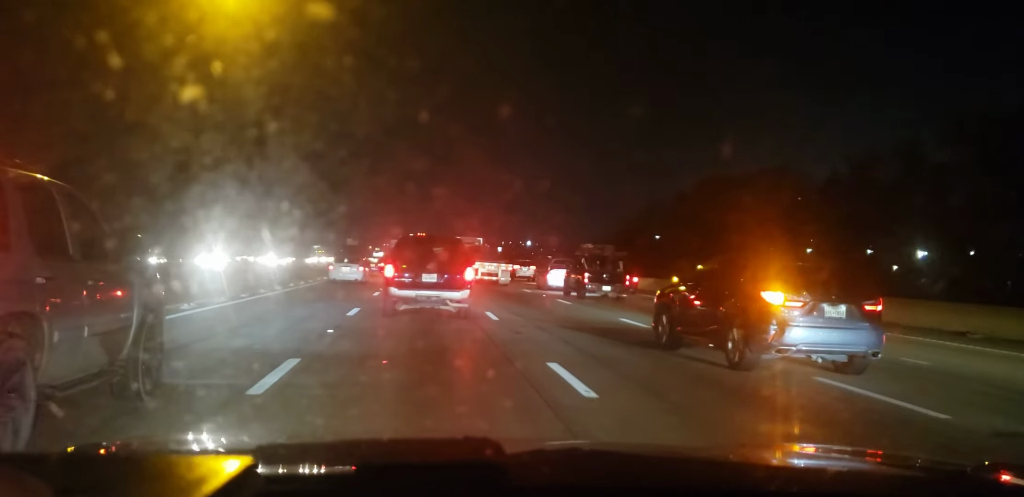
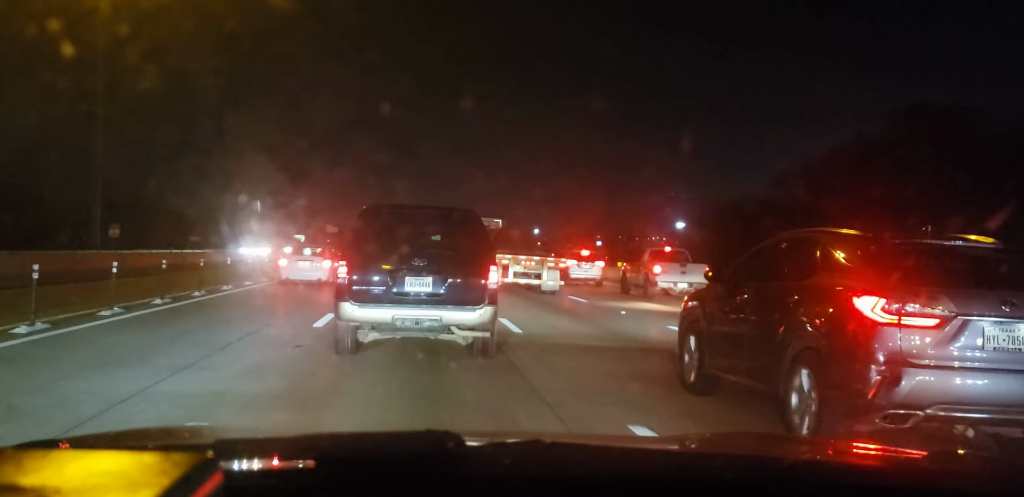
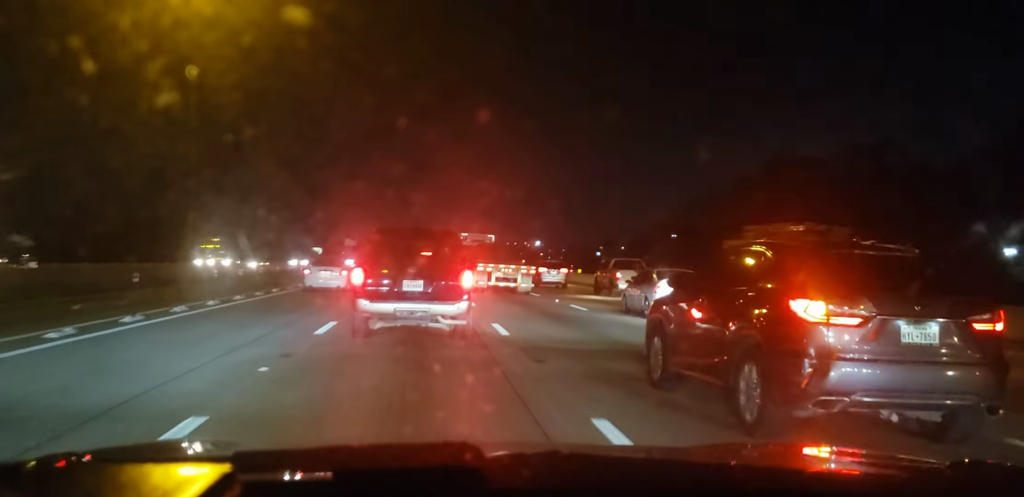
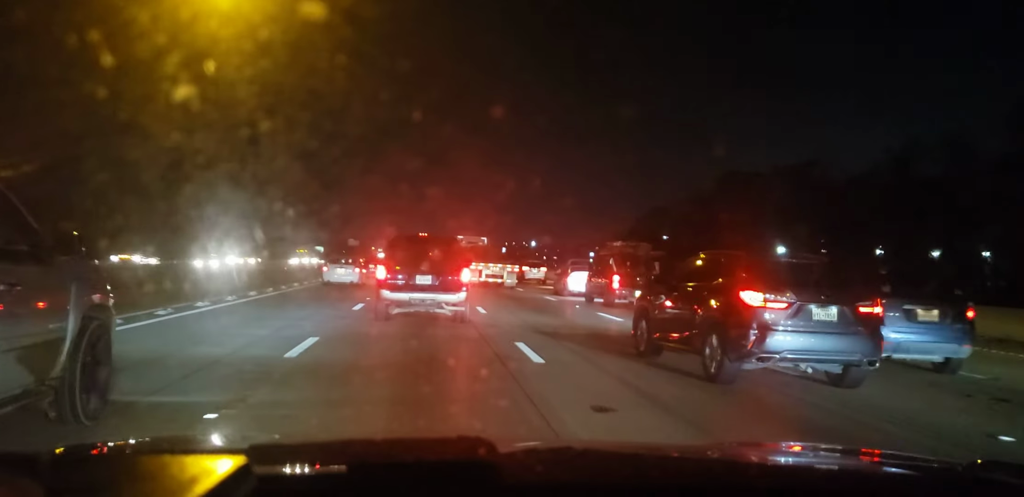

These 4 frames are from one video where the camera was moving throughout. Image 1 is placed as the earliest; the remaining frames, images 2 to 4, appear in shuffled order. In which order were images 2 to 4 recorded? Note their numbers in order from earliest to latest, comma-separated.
4, 3, 2
